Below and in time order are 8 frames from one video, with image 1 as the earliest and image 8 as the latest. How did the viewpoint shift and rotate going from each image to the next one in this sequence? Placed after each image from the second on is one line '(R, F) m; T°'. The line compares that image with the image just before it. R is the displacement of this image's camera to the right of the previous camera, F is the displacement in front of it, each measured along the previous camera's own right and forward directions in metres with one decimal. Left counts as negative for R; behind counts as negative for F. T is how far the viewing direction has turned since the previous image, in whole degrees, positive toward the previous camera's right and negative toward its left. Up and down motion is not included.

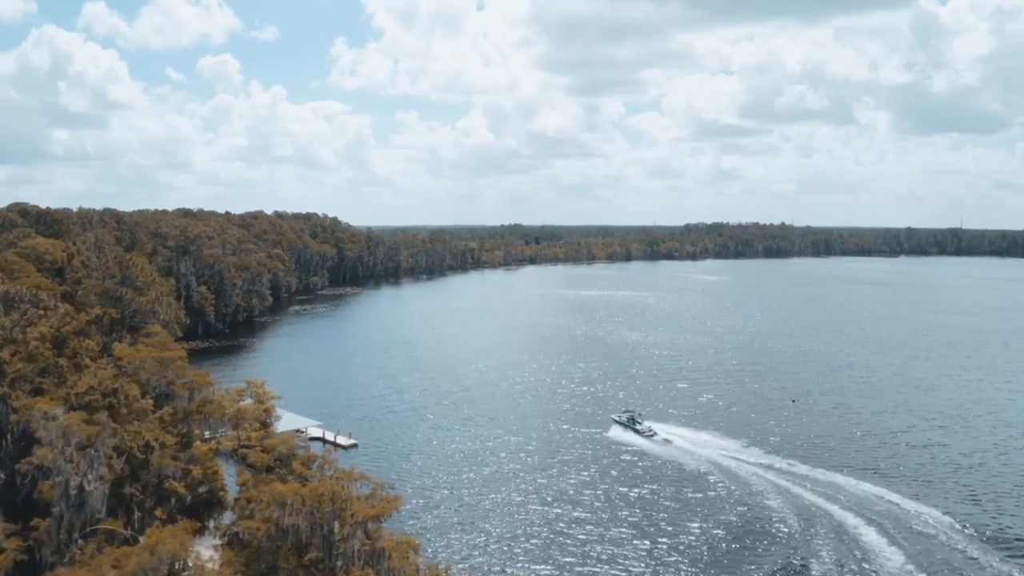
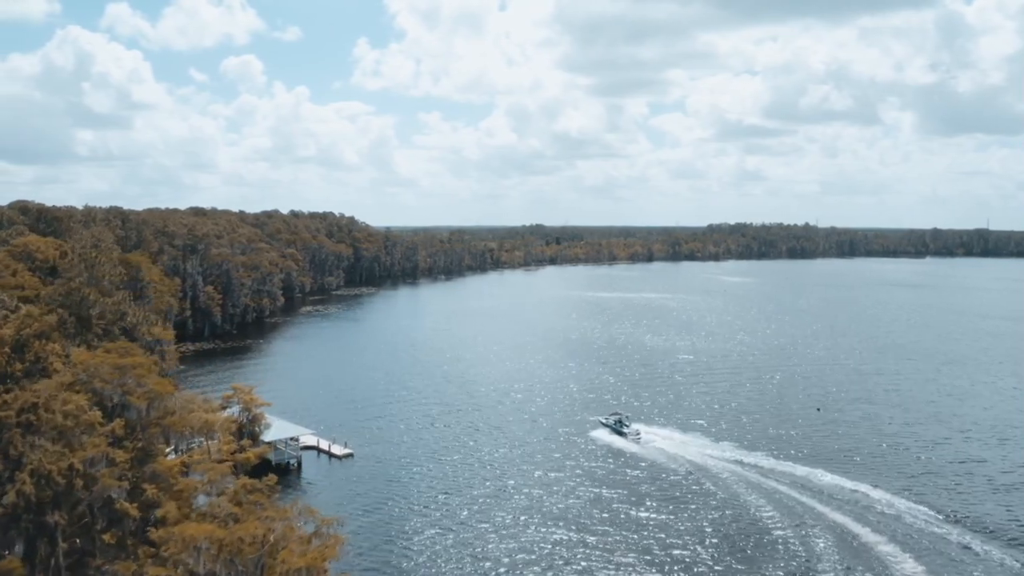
(+0.7, +3.1) m; -1°
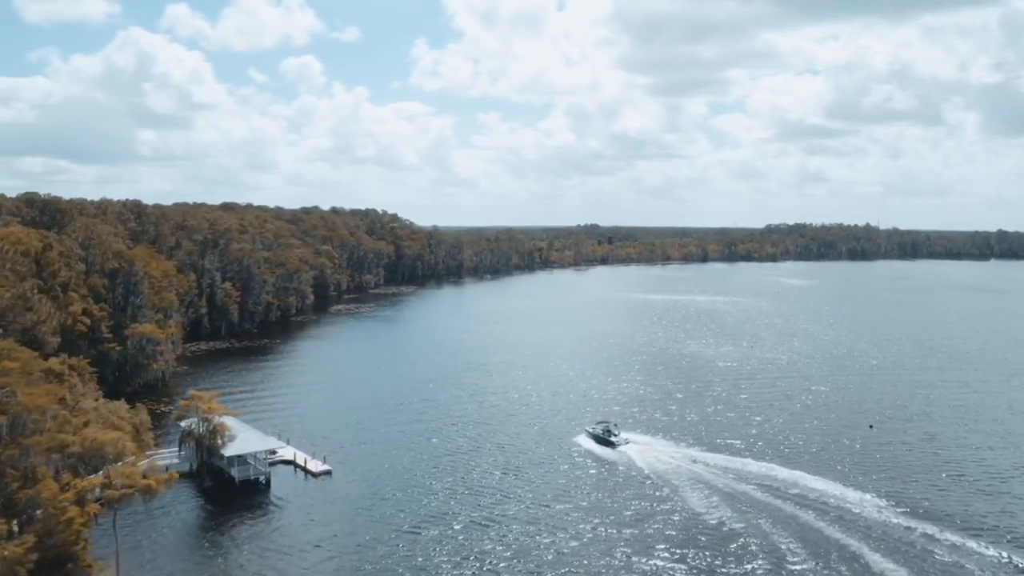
(+2.0, +6.1) m; -3°
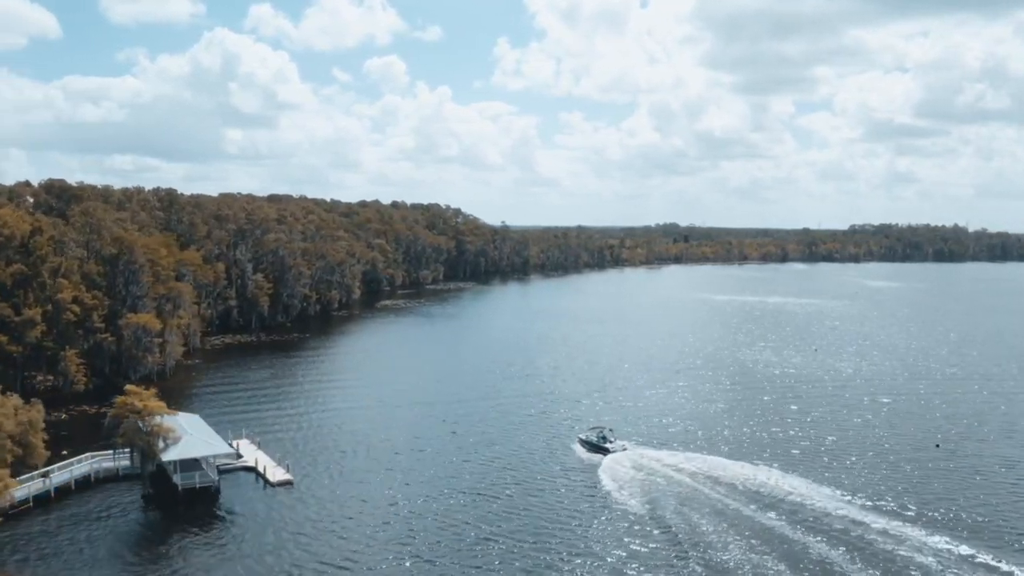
(+3.0, +5.6) m; -4°
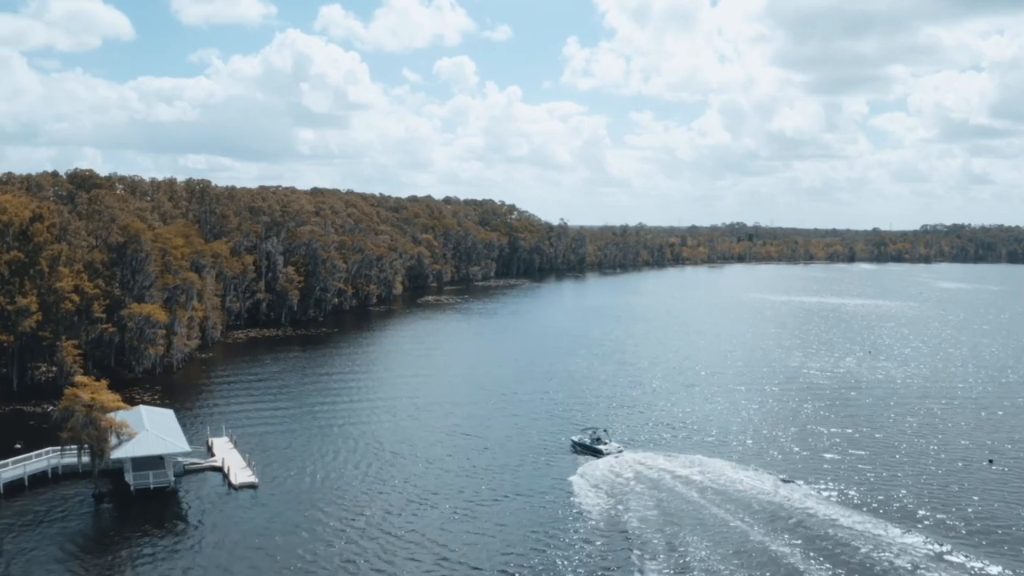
(+2.5, +3.2) m; -3°
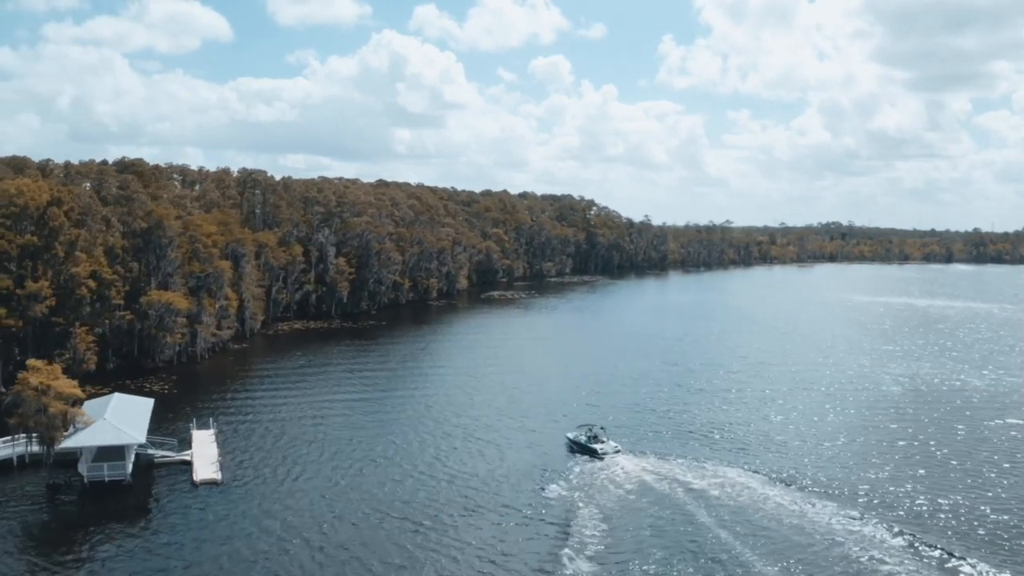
(+2.9, +3.3) m; -4°
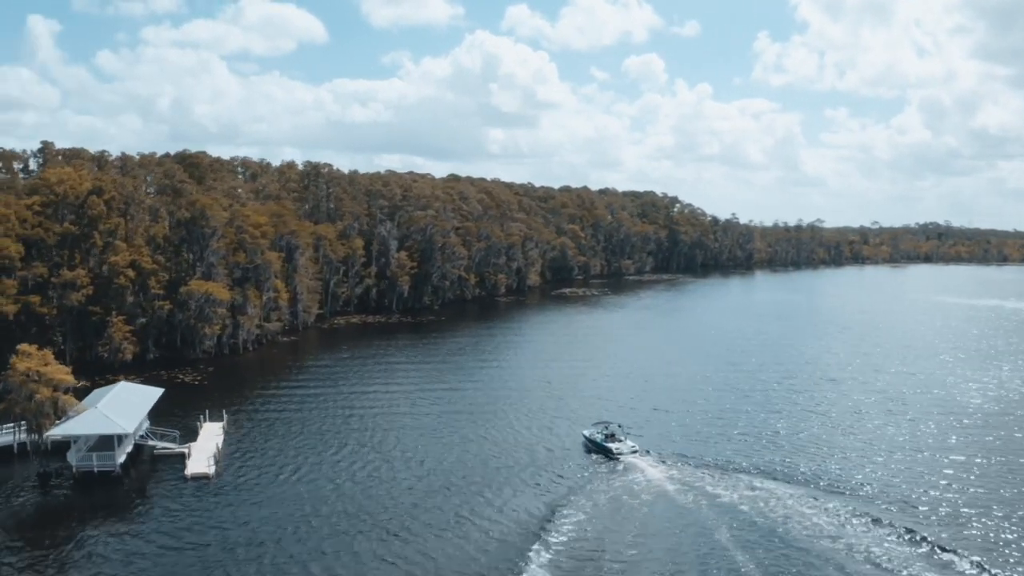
(+2.1, +2.2) m; -4°
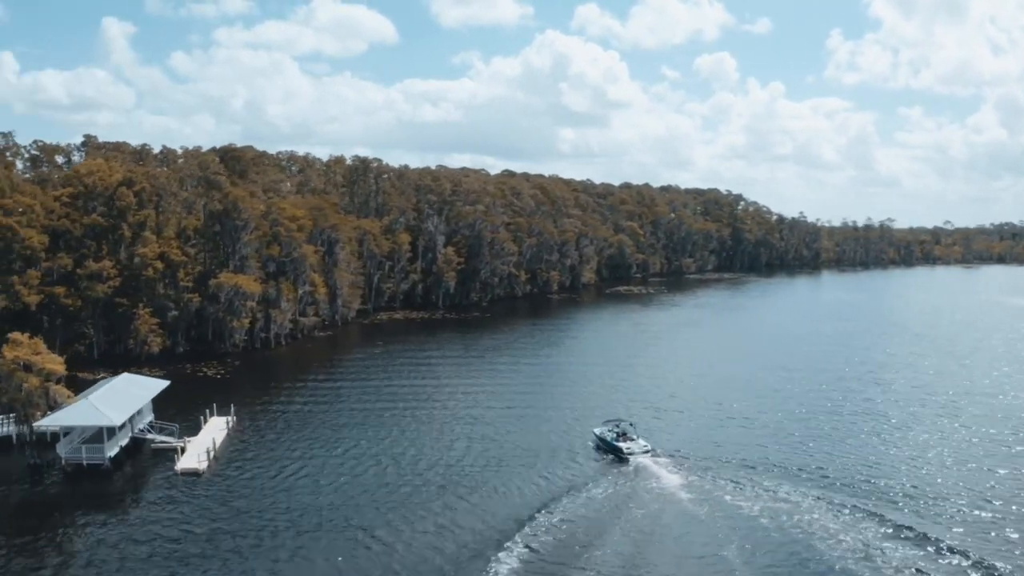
(+1.5, +1.7) m; -3°
